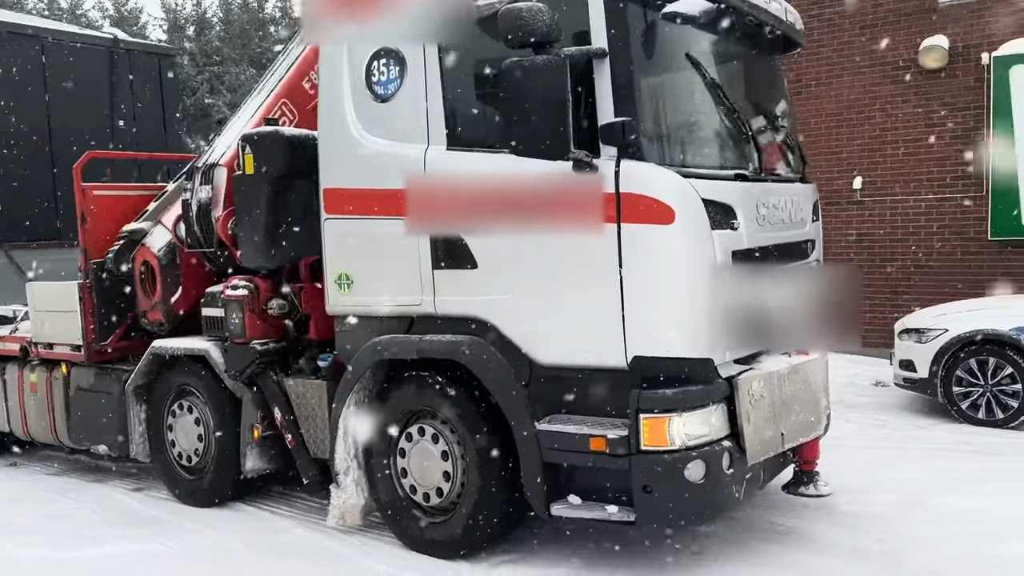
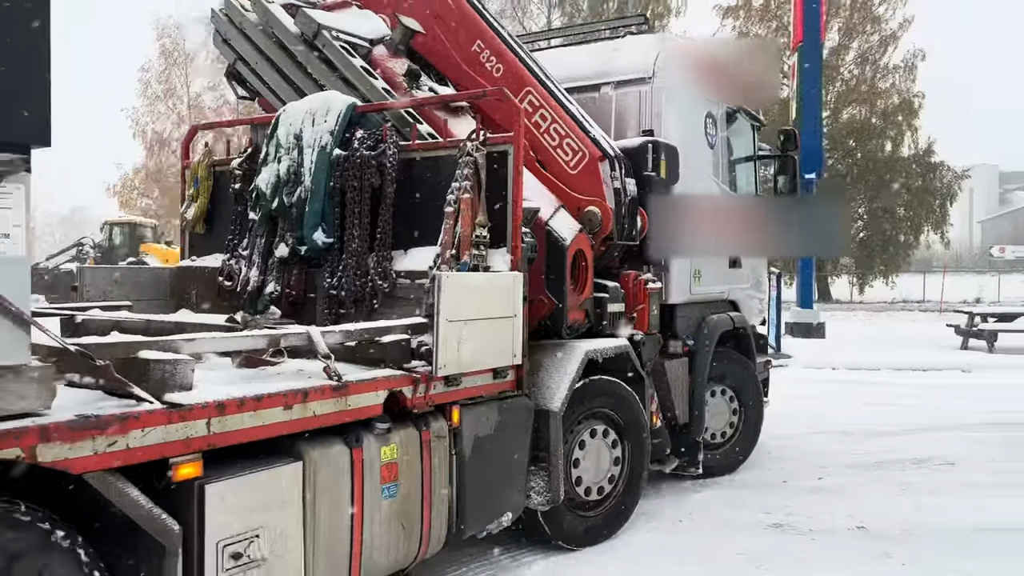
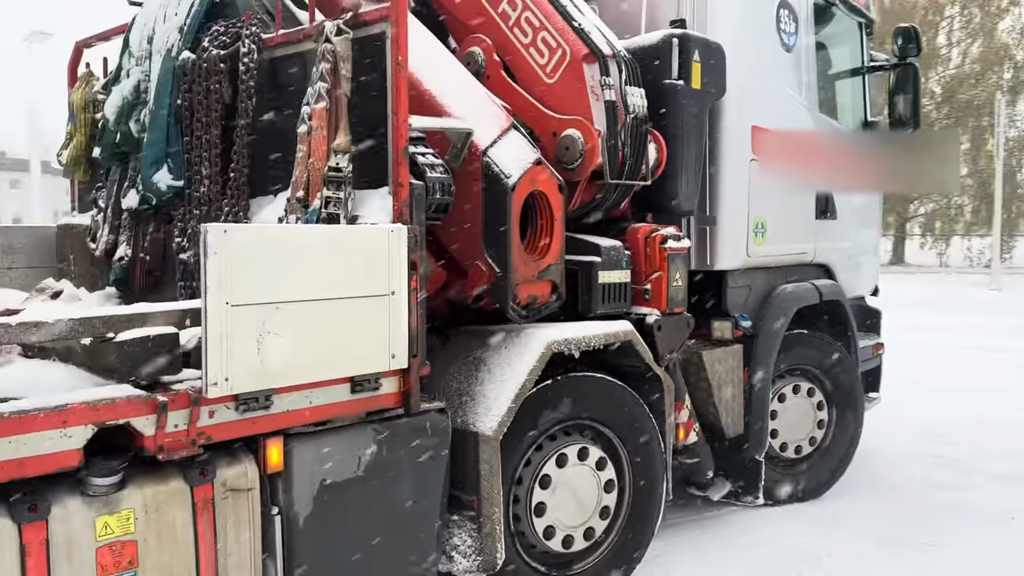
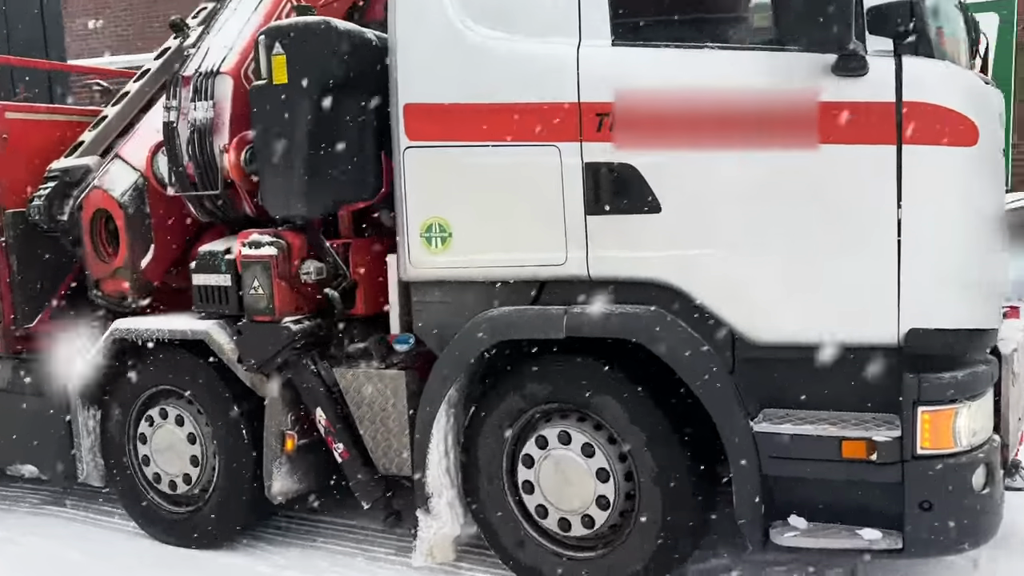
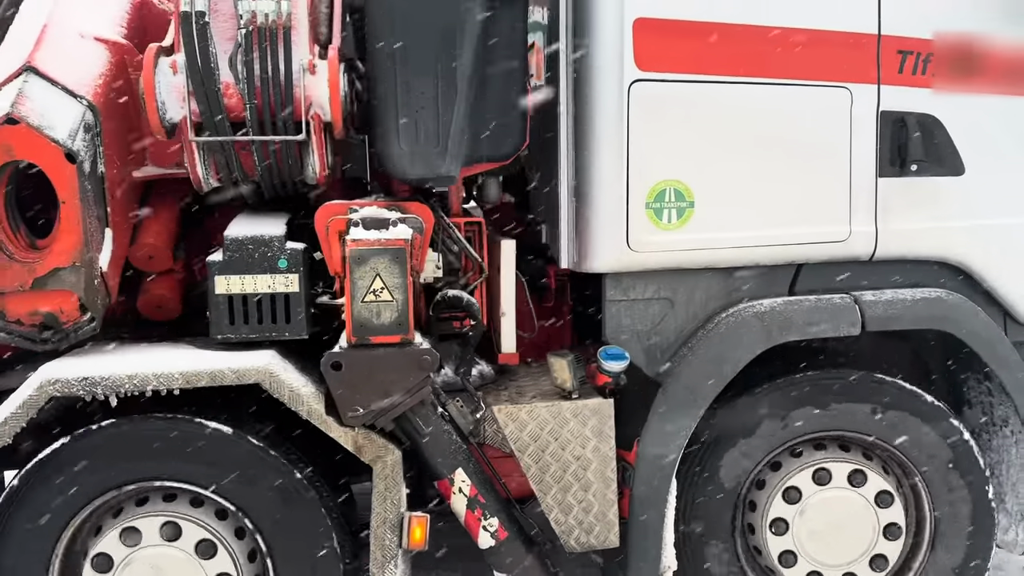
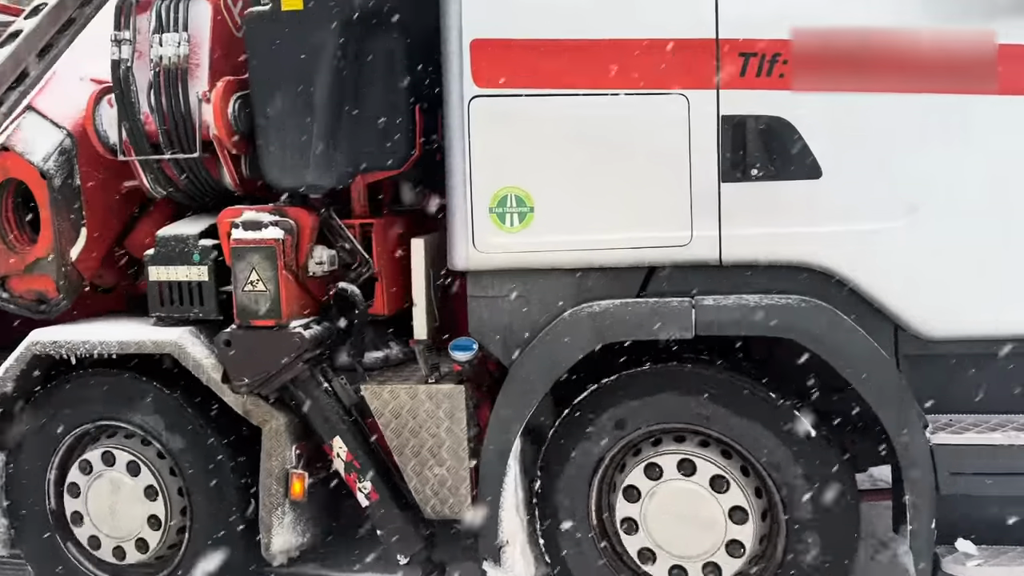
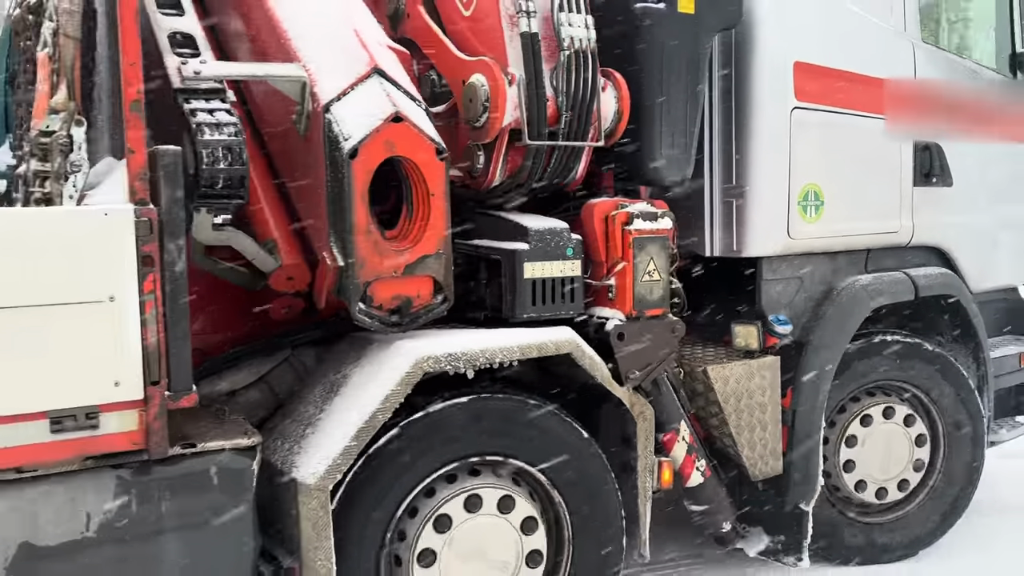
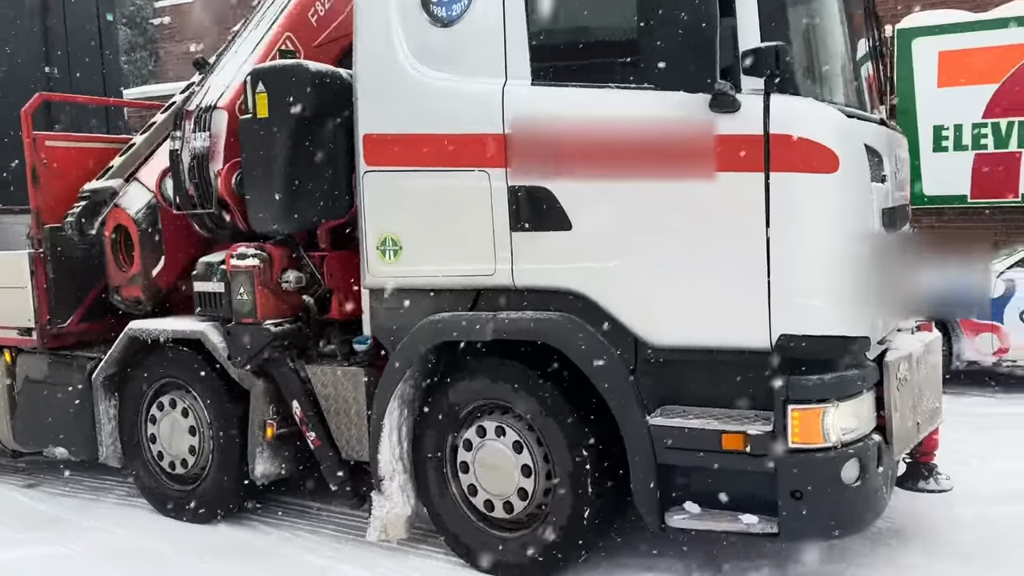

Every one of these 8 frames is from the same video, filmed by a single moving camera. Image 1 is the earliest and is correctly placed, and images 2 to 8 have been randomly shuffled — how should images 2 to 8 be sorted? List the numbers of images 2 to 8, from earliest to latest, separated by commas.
8, 4, 6, 5, 7, 3, 2
